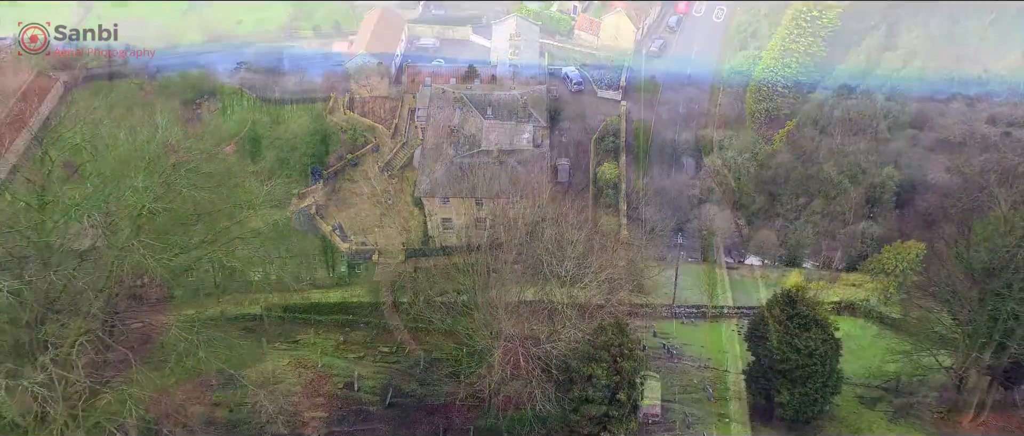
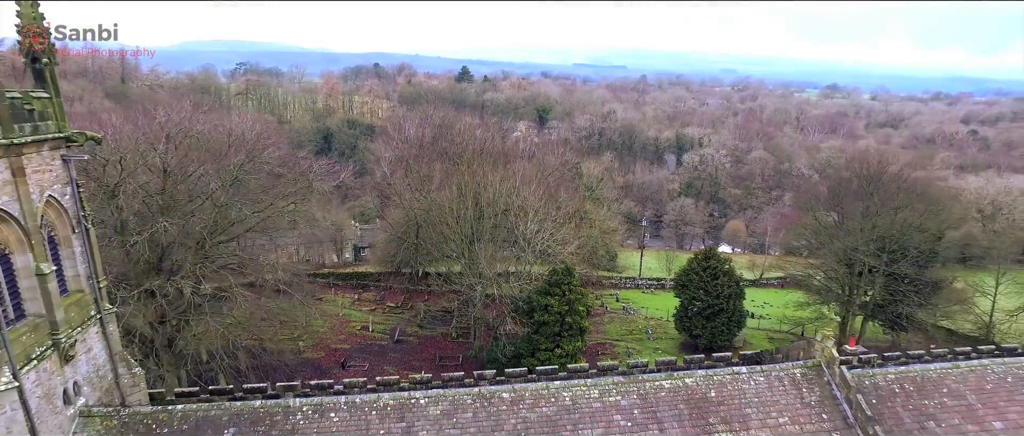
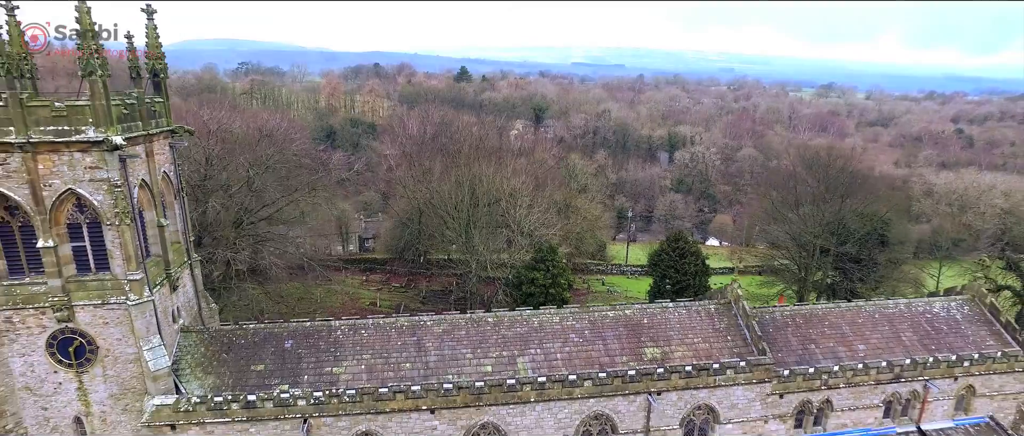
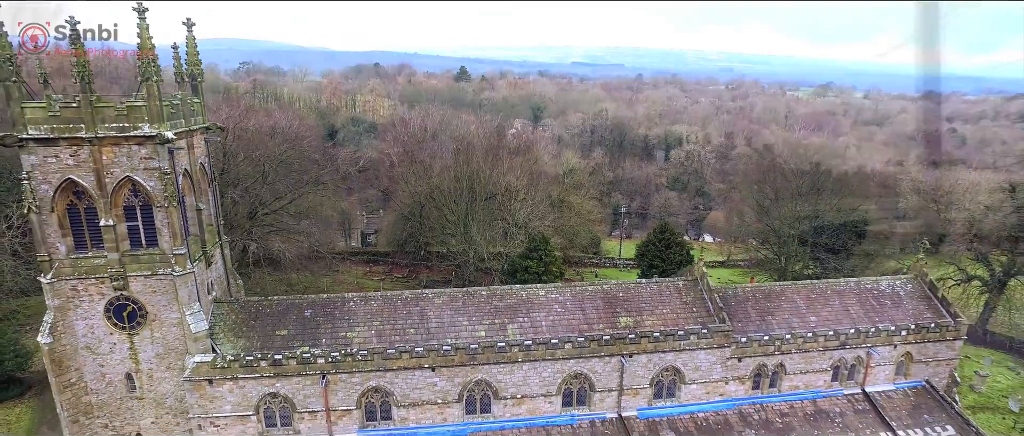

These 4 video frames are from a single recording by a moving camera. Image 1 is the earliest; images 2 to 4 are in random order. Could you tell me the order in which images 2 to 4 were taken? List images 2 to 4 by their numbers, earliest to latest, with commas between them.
2, 3, 4
